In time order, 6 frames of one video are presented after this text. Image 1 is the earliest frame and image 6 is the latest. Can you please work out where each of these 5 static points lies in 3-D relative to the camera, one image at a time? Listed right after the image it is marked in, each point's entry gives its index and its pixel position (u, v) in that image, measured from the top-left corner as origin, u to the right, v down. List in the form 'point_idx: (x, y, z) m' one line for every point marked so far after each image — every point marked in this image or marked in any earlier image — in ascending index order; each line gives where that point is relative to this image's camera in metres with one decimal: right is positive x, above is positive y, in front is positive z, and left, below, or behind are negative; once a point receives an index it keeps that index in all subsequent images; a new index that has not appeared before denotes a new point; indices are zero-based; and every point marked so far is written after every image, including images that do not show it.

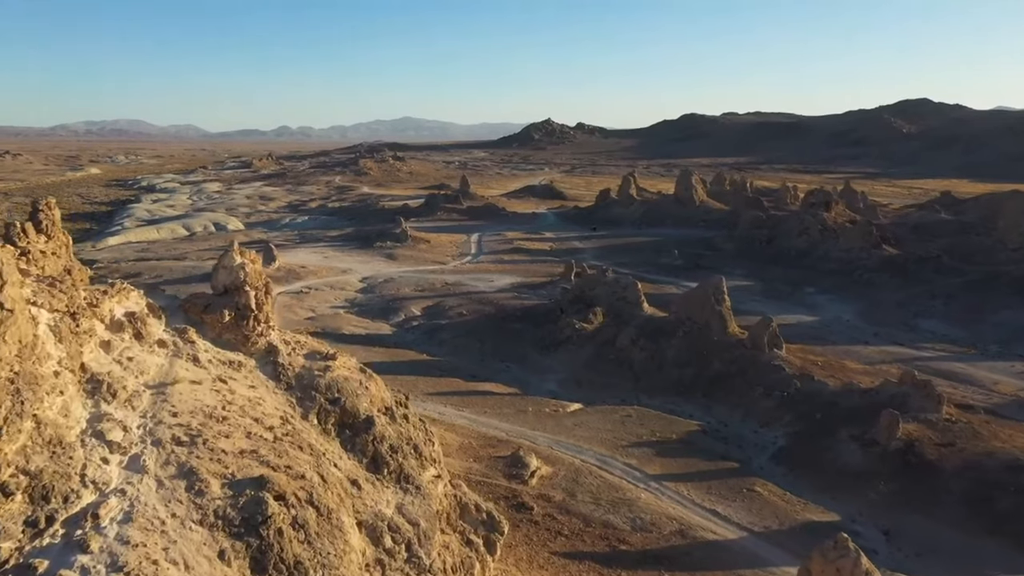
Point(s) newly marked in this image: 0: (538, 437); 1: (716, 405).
0: (+0.5, -3.2, +16.7) m
1: (+5.2, -3.0, +19.8) m
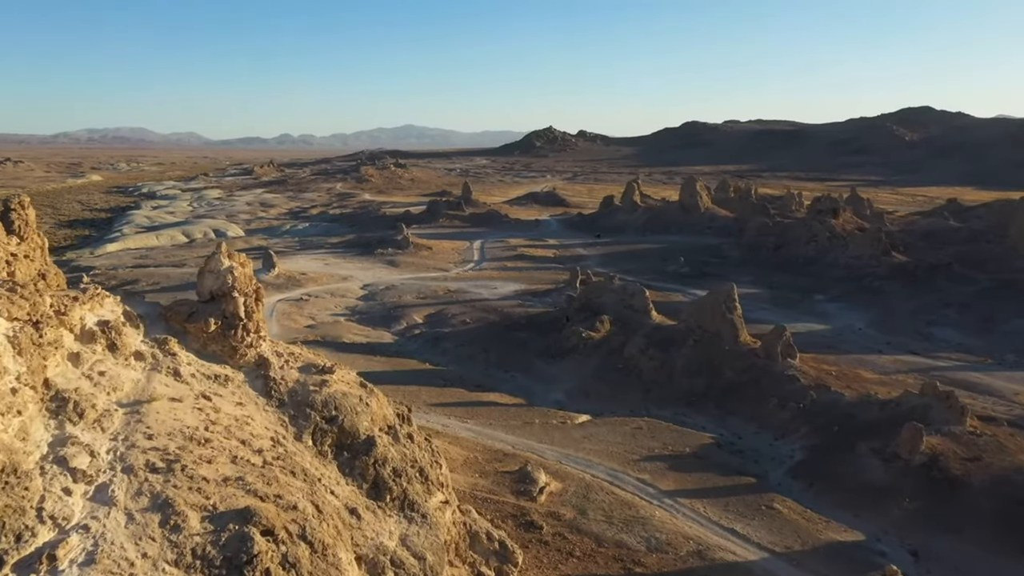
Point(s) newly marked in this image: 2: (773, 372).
0: (+0.7, -3.3, +16.0) m
1: (+5.3, -3.1, +19.2) m
2: (+6.5, -2.1, +19.7) m
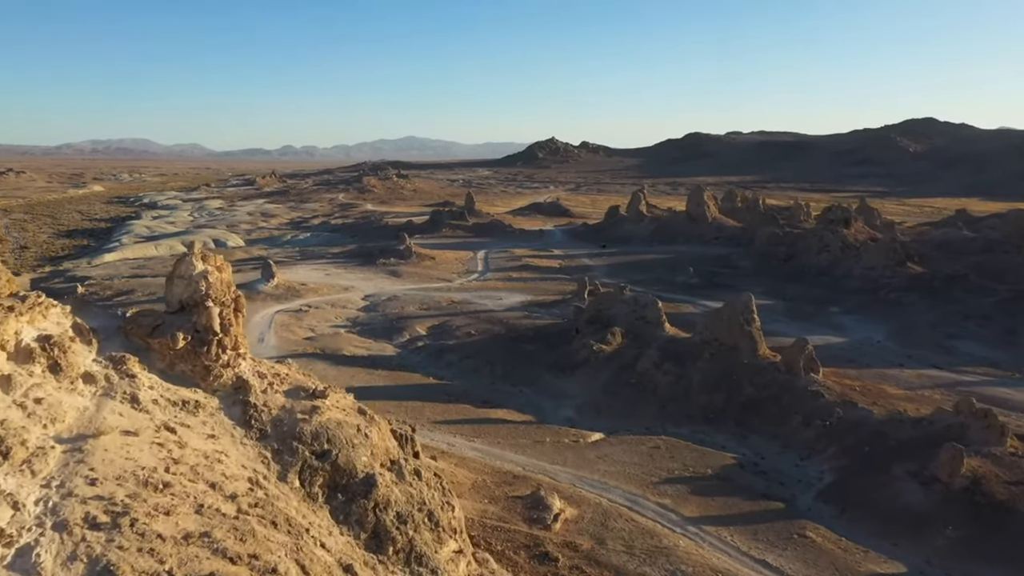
0: (+0.9, -3.5, +15.0) m
1: (+5.5, -3.4, +18.1) m
2: (+6.7, -2.4, +18.7) m
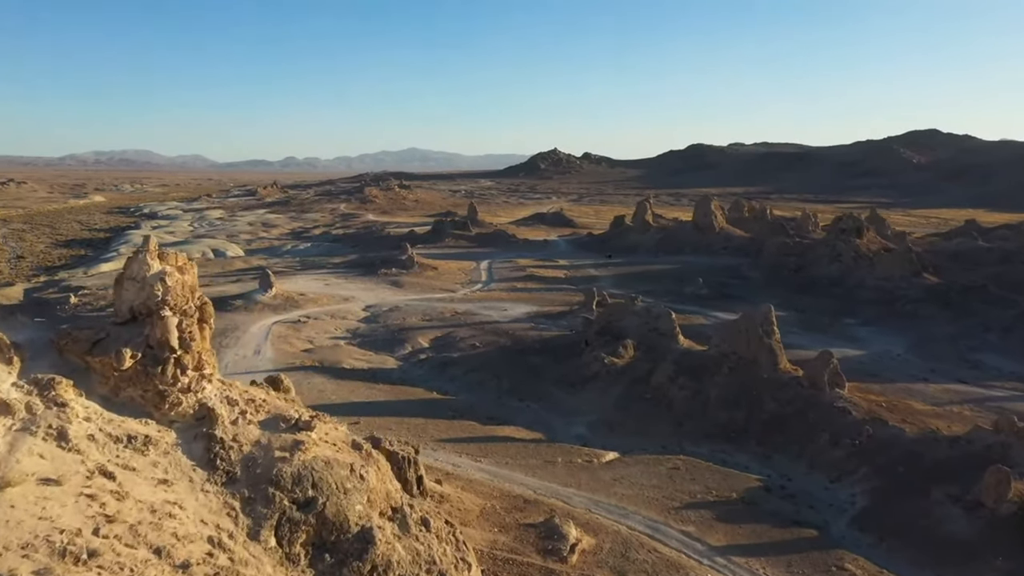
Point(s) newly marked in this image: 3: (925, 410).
0: (+1.1, -3.7, +13.9) m
1: (+5.7, -3.6, +17.1) m
2: (+6.9, -2.6, +17.6) m
3: (+10.5, -3.1, +19.9) m
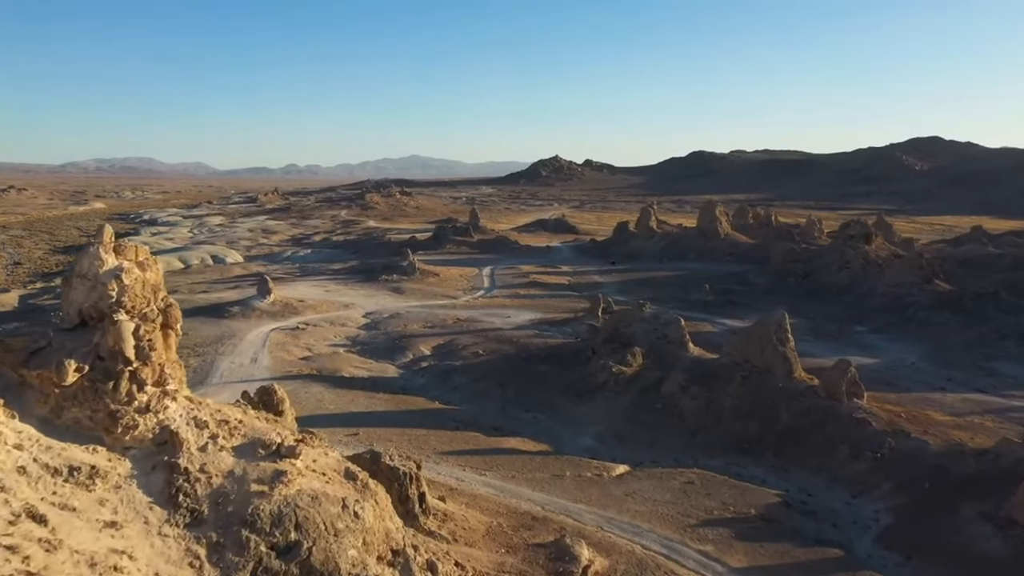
0: (+1.2, -3.8, +13.2) m
1: (+5.8, -3.7, +16.3) m
2: (+7.1, -2.7, +16.9) m
3: (+10.6, -3.2, +19.2) m
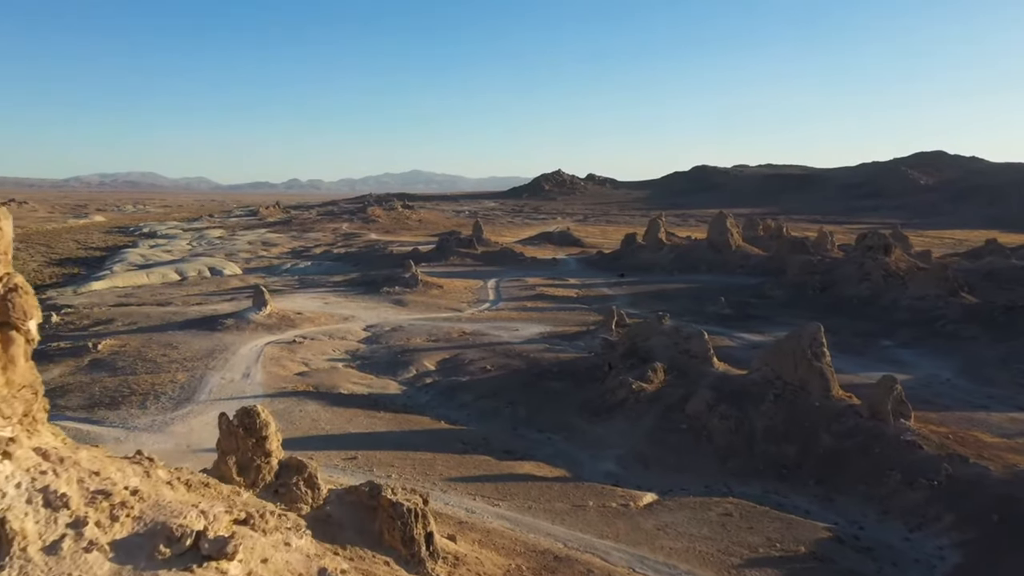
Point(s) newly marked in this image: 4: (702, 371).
0: (+1.4, -3.9, +11.6) m
1: (+6.1, -3.9, +14.7) m
2: (+7.3, -2.9, +15.3) m
3: (+10.9, -3.5, +17.6) m
4: (+4.6, -2.0, +18.6) m
